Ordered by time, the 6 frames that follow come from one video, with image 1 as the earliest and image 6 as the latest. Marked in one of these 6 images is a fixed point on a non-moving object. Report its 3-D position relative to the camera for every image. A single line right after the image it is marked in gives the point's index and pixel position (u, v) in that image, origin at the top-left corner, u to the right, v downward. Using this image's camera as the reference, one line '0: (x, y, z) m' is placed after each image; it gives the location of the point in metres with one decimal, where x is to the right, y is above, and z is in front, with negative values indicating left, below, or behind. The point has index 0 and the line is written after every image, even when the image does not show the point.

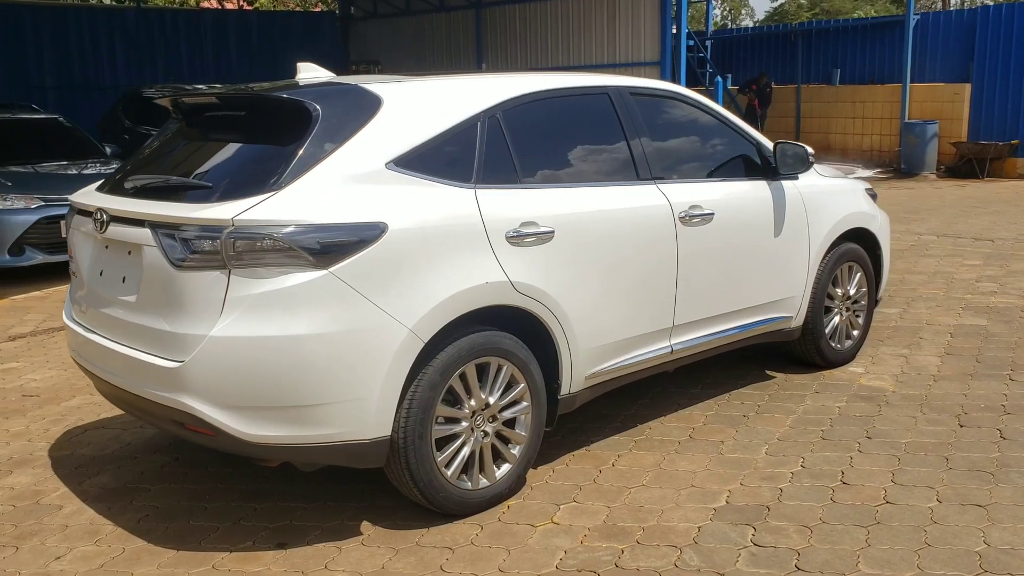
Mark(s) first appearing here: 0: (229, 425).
0: (-1.0, -0.5, +3.3) m
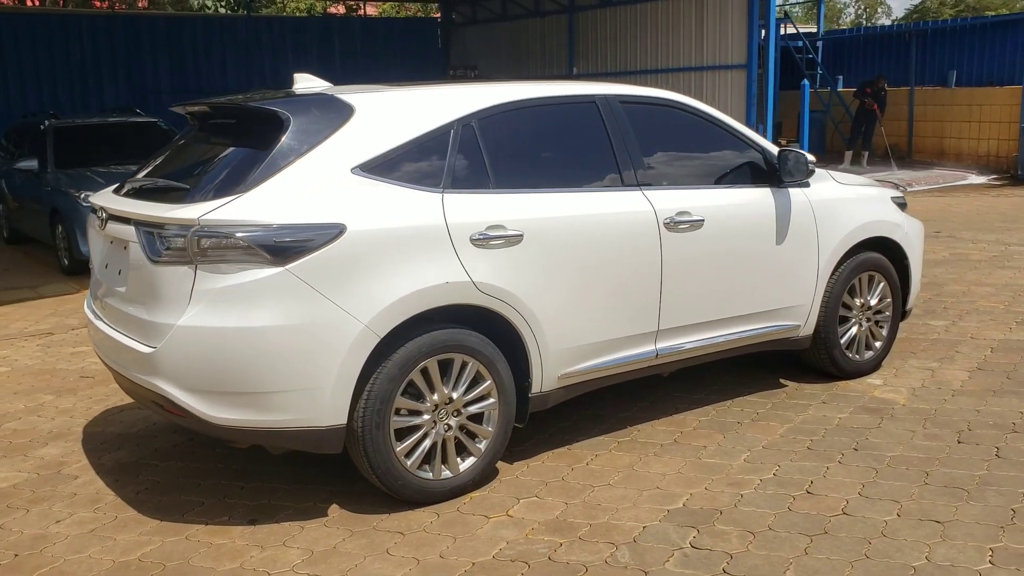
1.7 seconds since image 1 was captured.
0: (-1.2, -0.5, +3.6) m
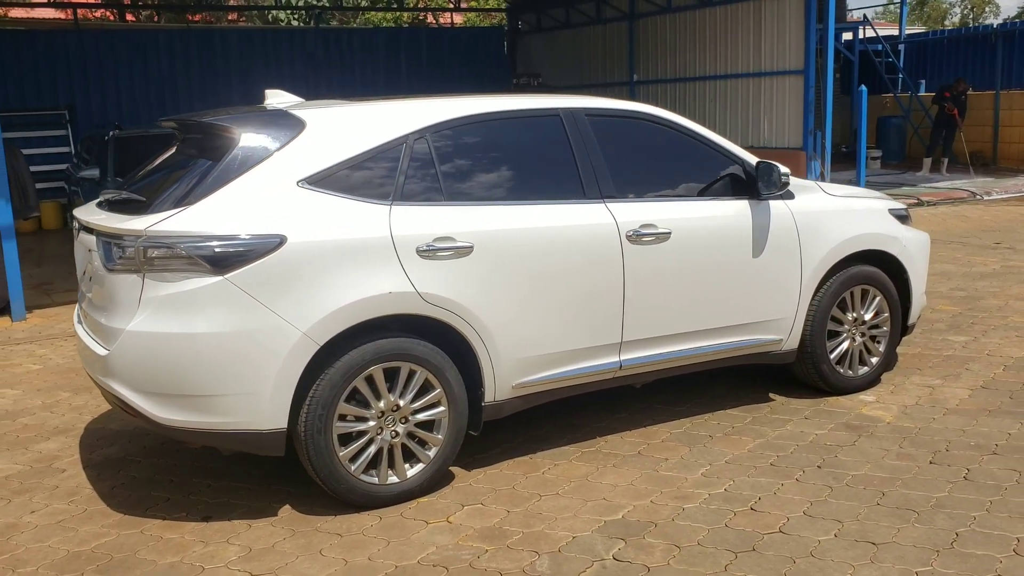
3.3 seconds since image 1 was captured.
0: (-1.5, -0.5, +3.8) m
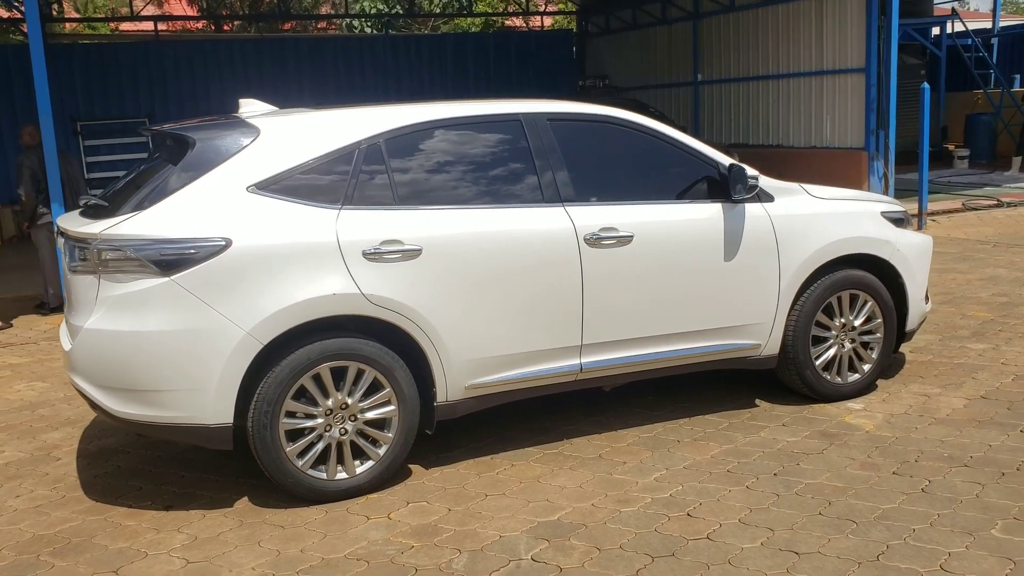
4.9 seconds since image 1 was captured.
0: (-1.7, -0.5, +4.1) m
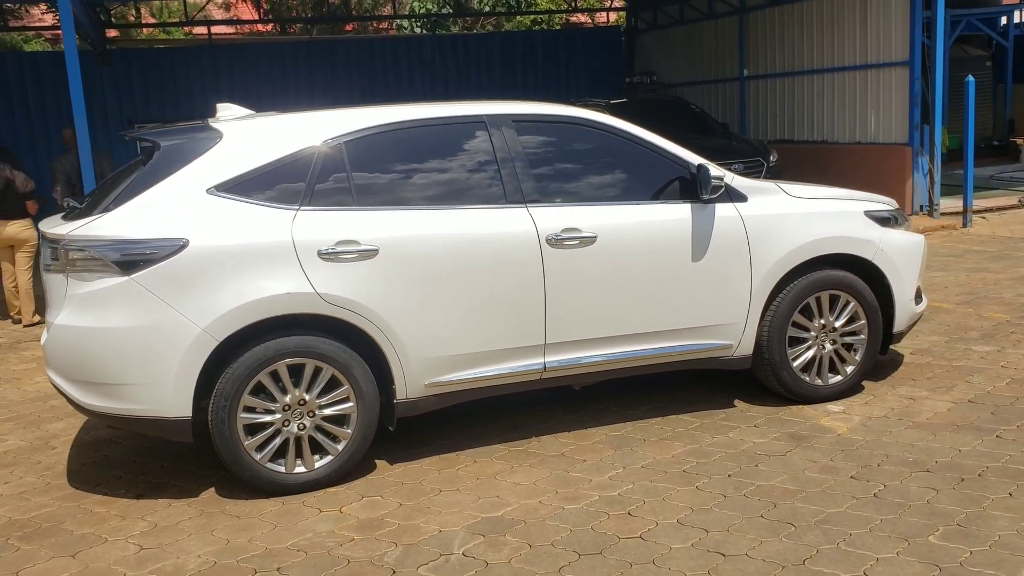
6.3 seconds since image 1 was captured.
0: (-2.0, -0.5, +4.3) m
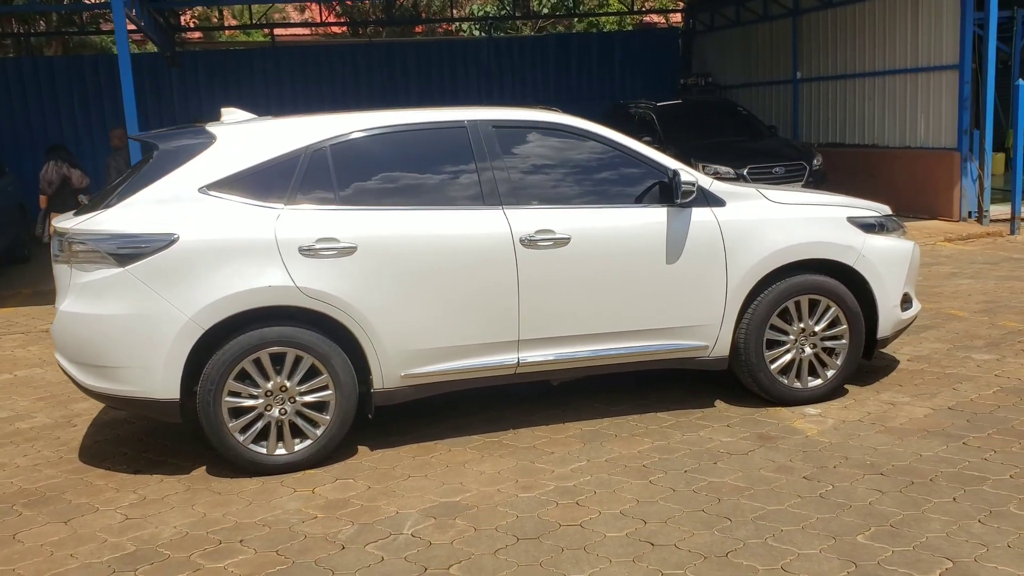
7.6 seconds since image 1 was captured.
0: (-2.1, -0.4, +4.6) m
